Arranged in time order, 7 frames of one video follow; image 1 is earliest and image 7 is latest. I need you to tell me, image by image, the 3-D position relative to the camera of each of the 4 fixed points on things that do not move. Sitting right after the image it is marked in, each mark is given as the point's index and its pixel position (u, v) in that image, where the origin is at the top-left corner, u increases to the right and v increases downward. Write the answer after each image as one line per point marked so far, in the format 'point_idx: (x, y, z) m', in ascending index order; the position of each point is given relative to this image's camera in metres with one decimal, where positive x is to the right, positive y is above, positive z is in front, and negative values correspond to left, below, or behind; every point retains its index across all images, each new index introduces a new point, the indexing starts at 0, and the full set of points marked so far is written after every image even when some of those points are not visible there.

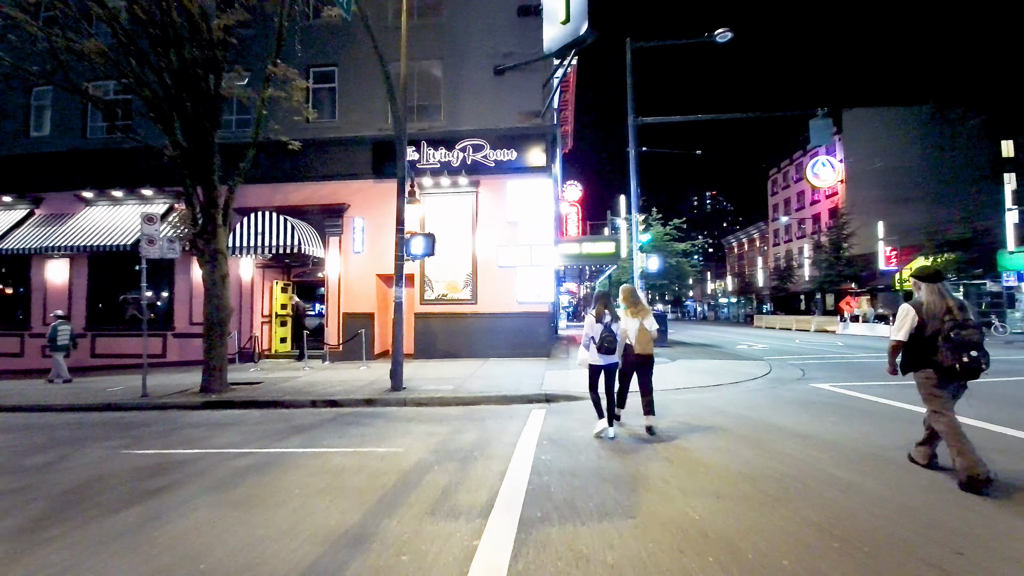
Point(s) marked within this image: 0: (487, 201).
0: (-0.9, +3.0, +16.5) m
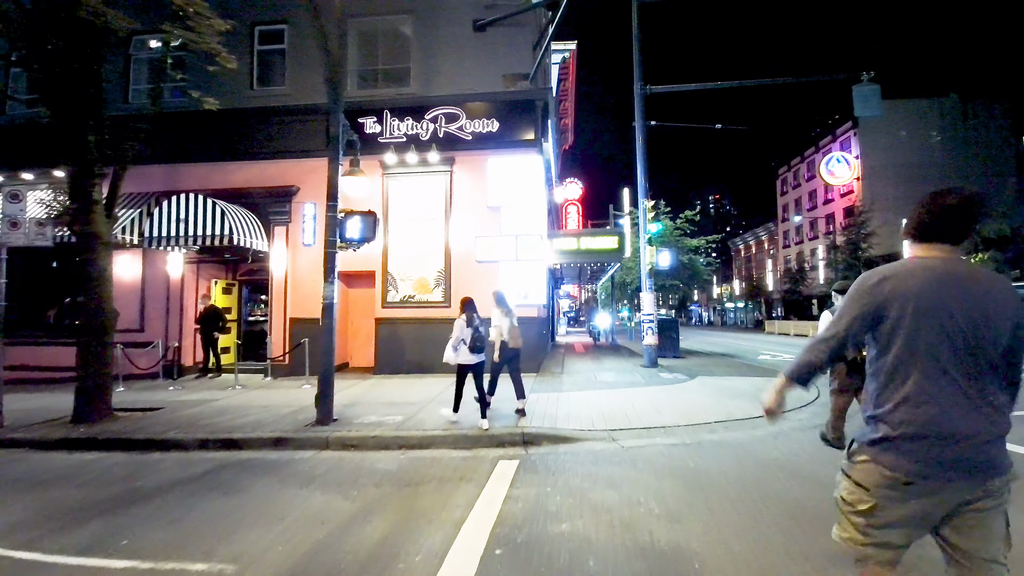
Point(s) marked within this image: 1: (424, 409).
0: (-1.4, +3.0, +13.6) m
1: (-1.7, -2.3, +9.1) m
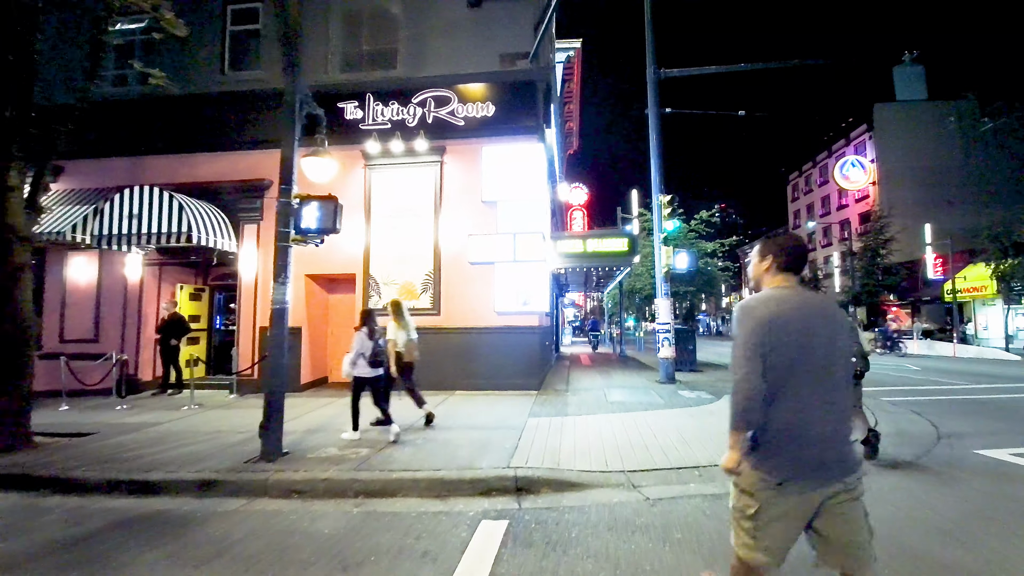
0: (-1.4, +2.9, +12.1) m
1: (-1.8, -2.3, +7.4) m
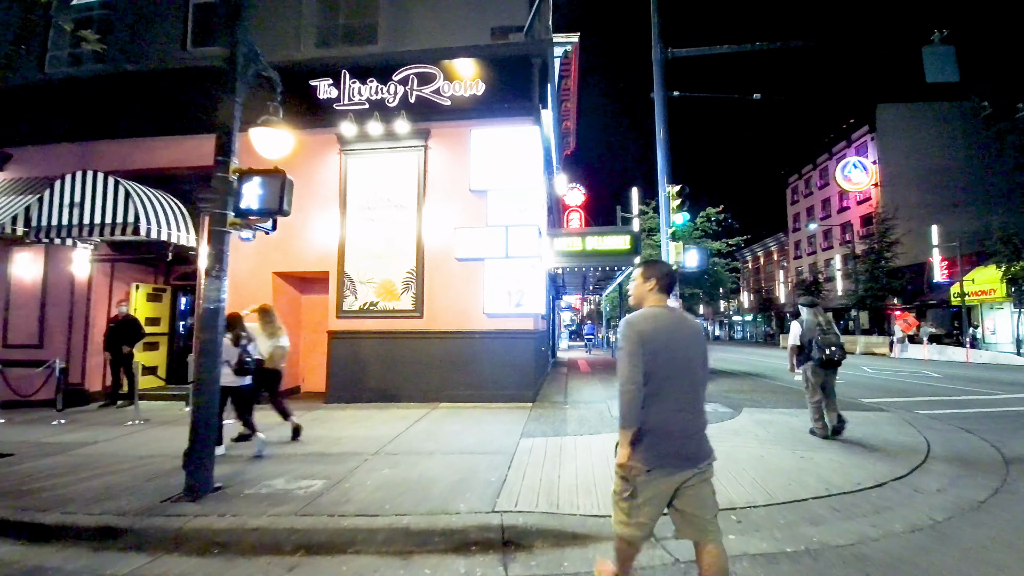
0: (-1.6, +2.9, +10.8) m
1: (-2.0, -2.3, +6.1) m
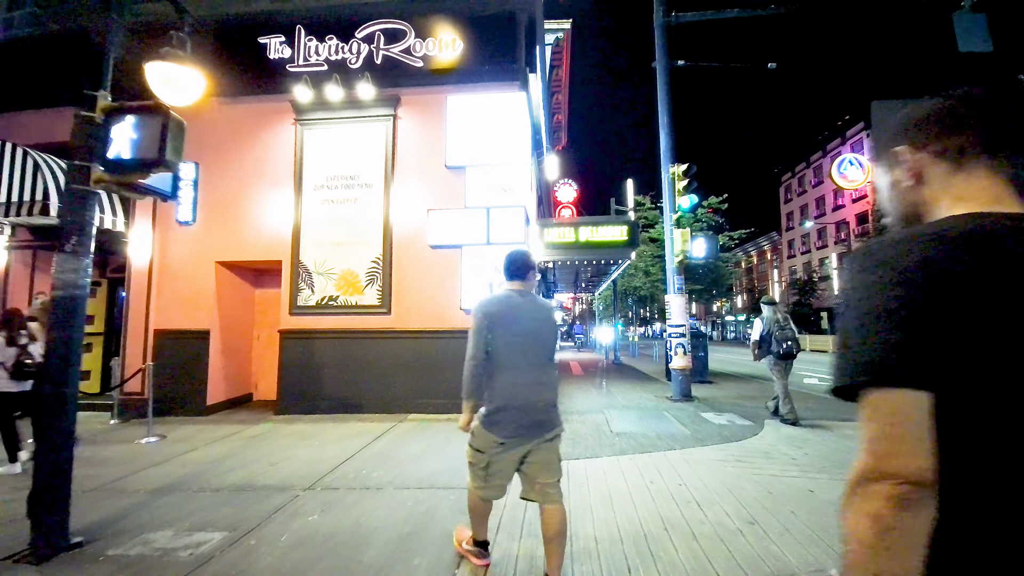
0: (-2.0, +3.1, +9.3) m
1: (-2.2, -2.1, +4.6) m
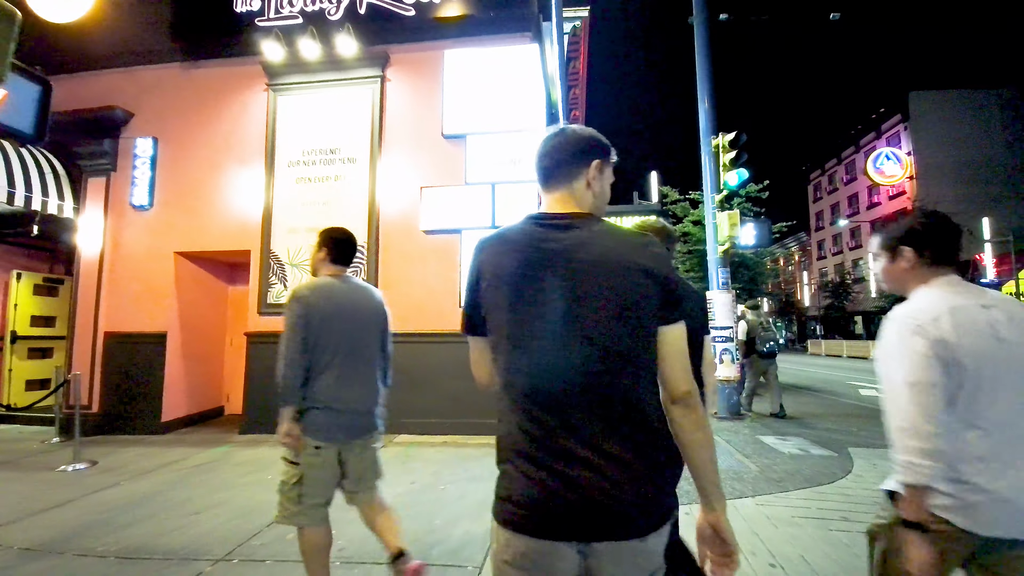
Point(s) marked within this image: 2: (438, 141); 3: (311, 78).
0: (-1.8, +3.2, +7.8) m
1: (-2.2, -2.0, +3.1) m
2: (-1.2, +2.4, +7.7) m
3: (-3.4, +3.5, +7.9) m
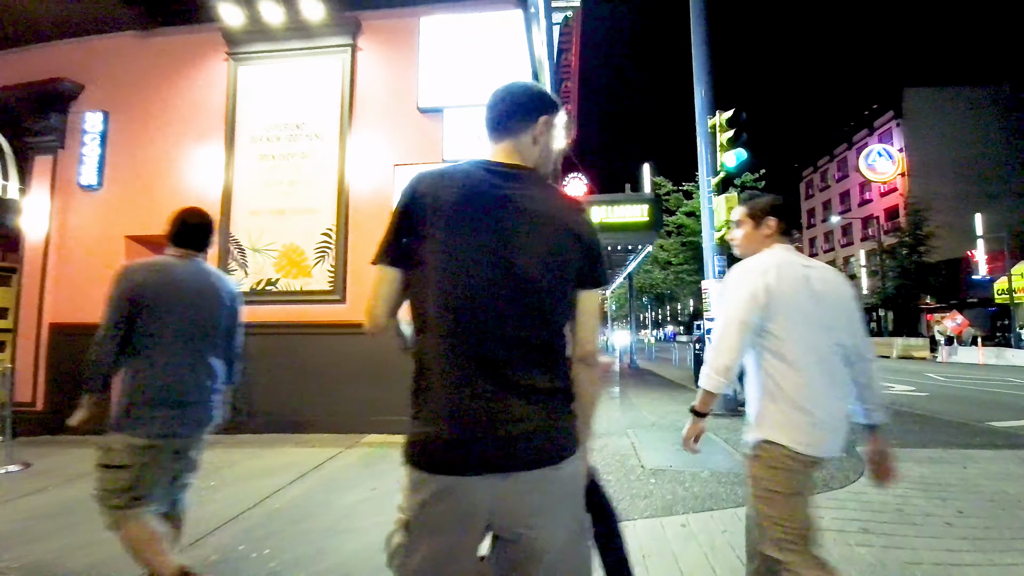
0: (-2.1, +3.4, +7.2) m
1: (-2.4, -1.8, +2.5) m
2: (-1.4, +2.5, +7.1) m
3: (-3.6, +3.7, +7.3) m
